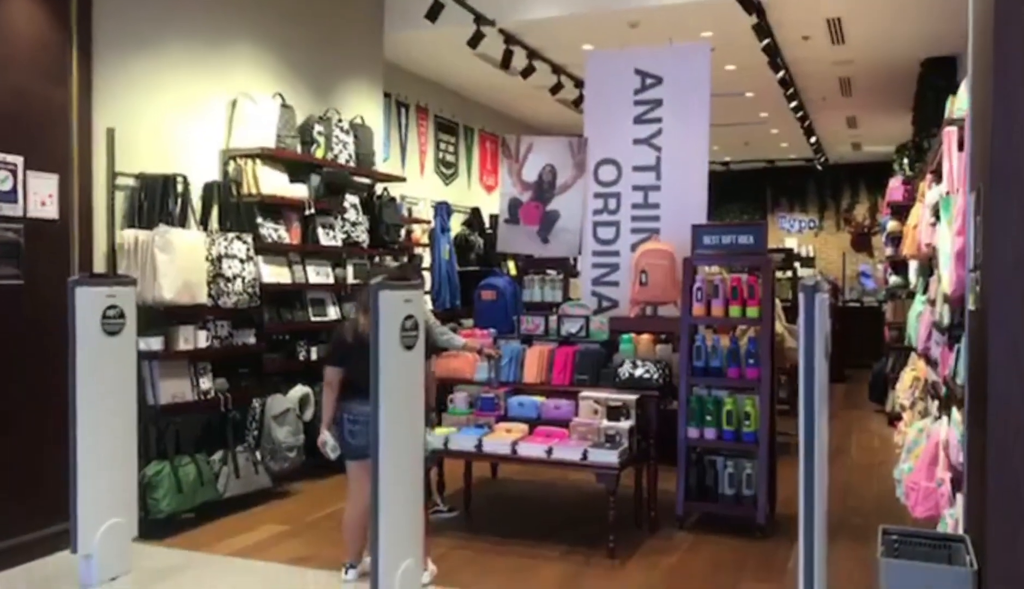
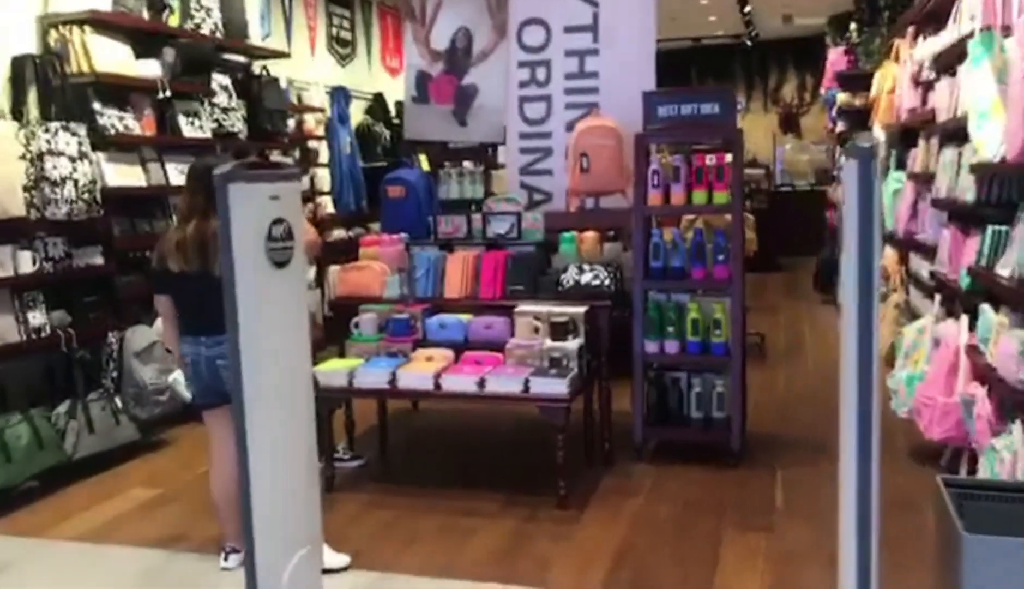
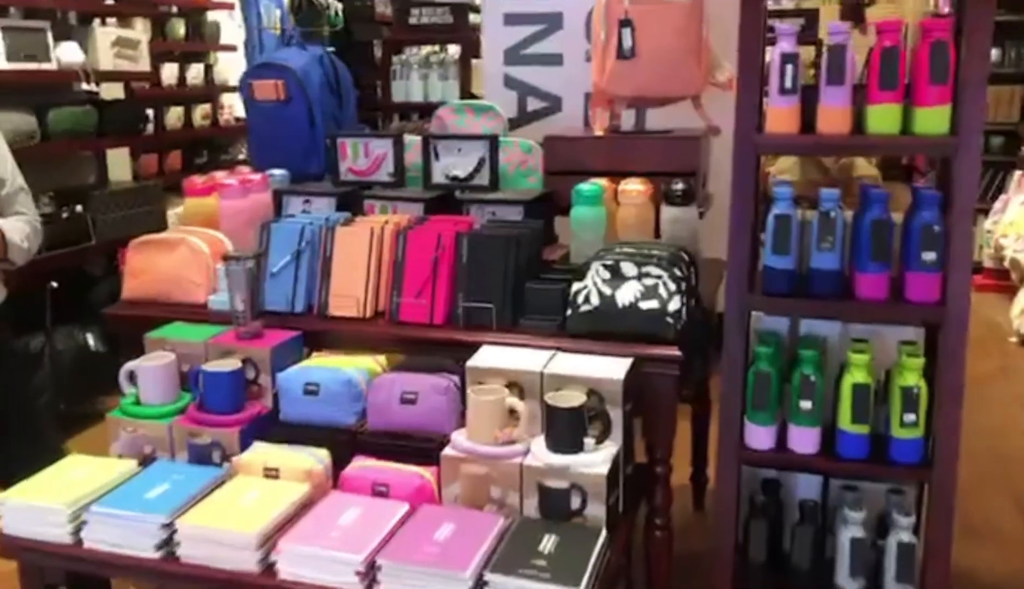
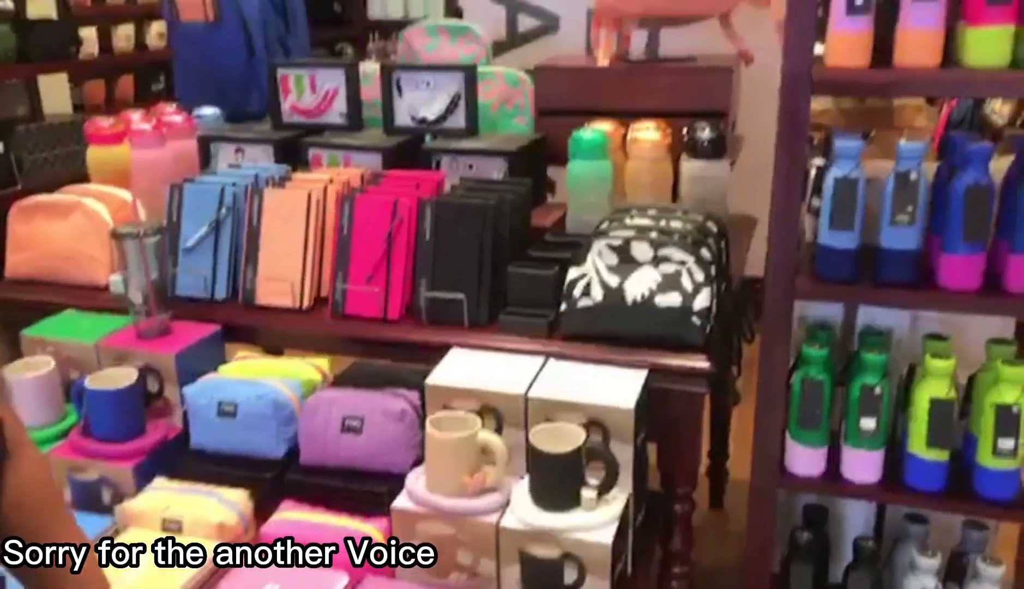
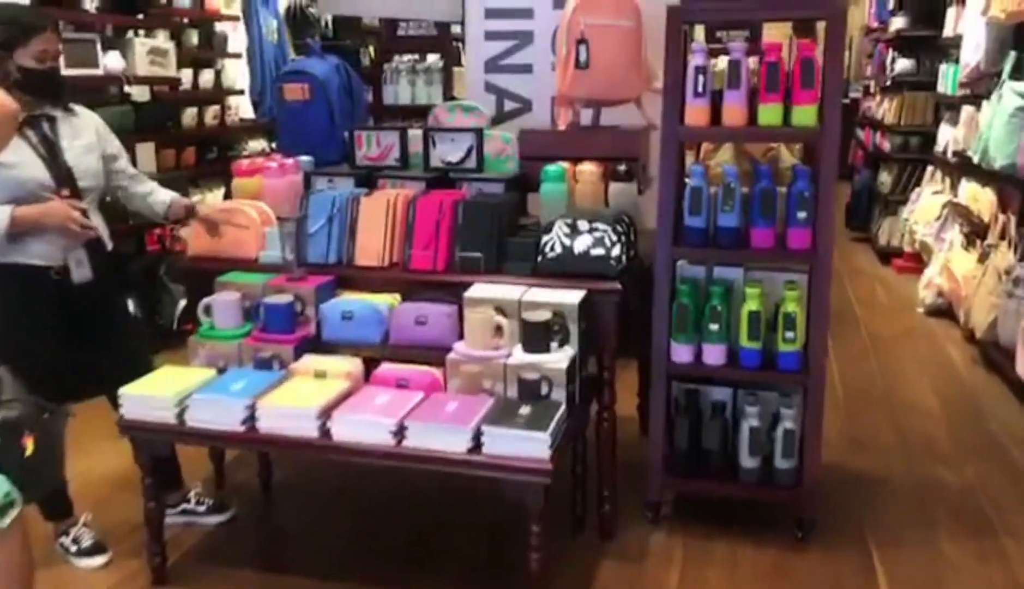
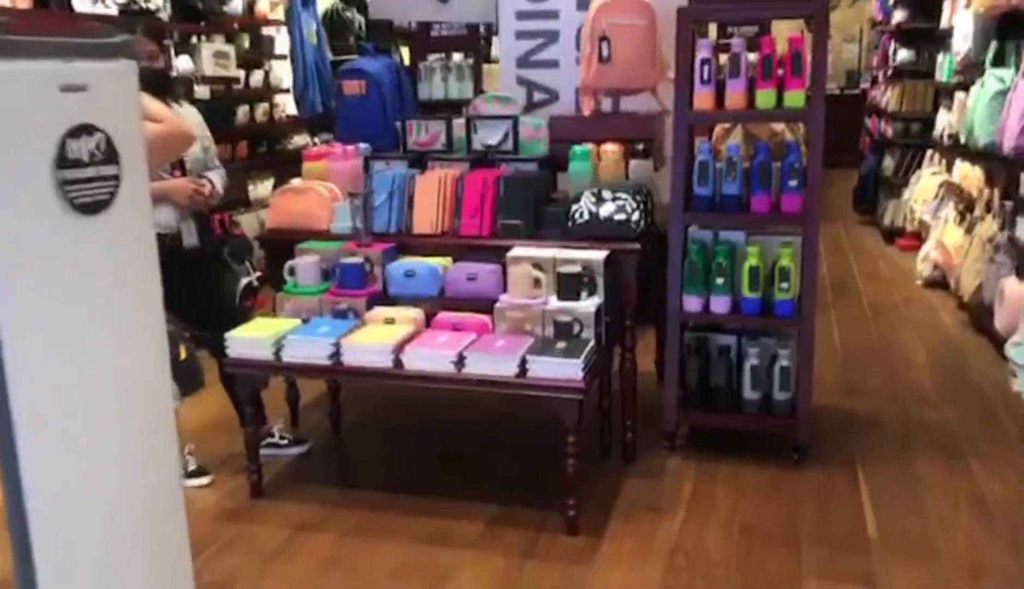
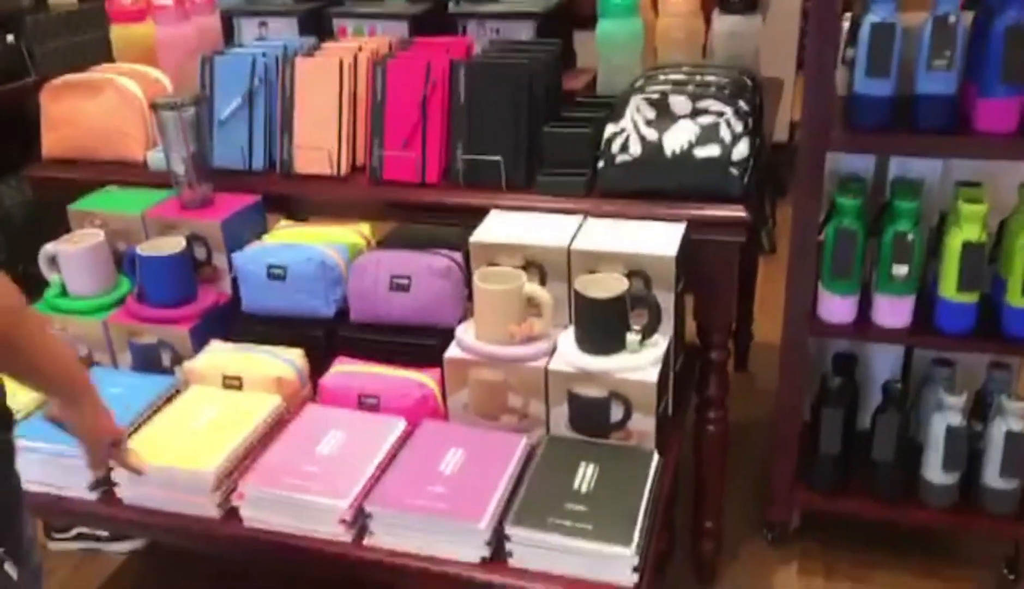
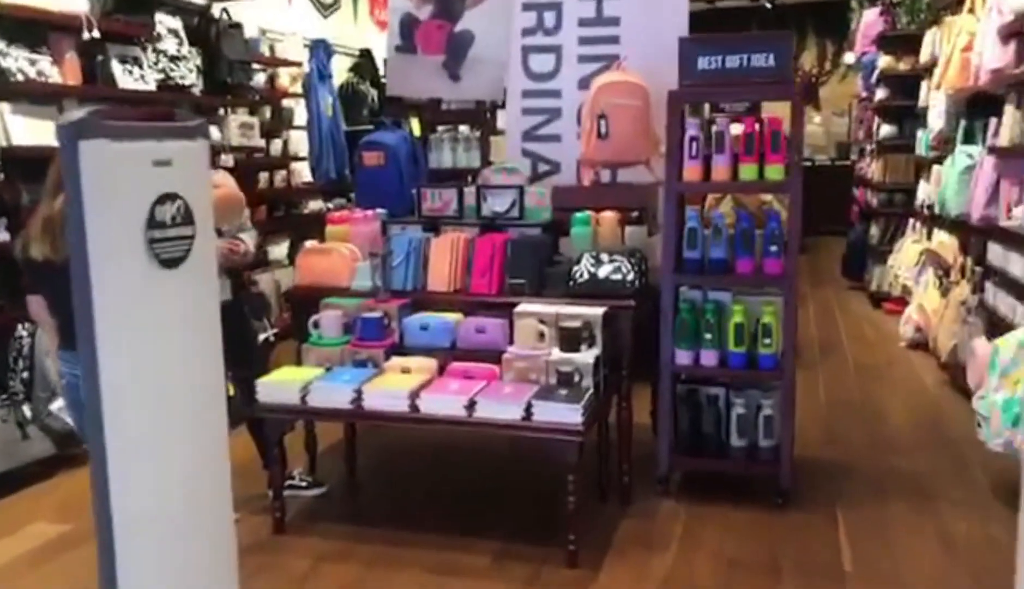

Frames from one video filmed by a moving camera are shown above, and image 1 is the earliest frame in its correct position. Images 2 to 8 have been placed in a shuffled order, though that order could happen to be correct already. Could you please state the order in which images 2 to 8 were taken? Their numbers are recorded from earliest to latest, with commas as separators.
2, 8, 6, 5, 3, 7, 4
